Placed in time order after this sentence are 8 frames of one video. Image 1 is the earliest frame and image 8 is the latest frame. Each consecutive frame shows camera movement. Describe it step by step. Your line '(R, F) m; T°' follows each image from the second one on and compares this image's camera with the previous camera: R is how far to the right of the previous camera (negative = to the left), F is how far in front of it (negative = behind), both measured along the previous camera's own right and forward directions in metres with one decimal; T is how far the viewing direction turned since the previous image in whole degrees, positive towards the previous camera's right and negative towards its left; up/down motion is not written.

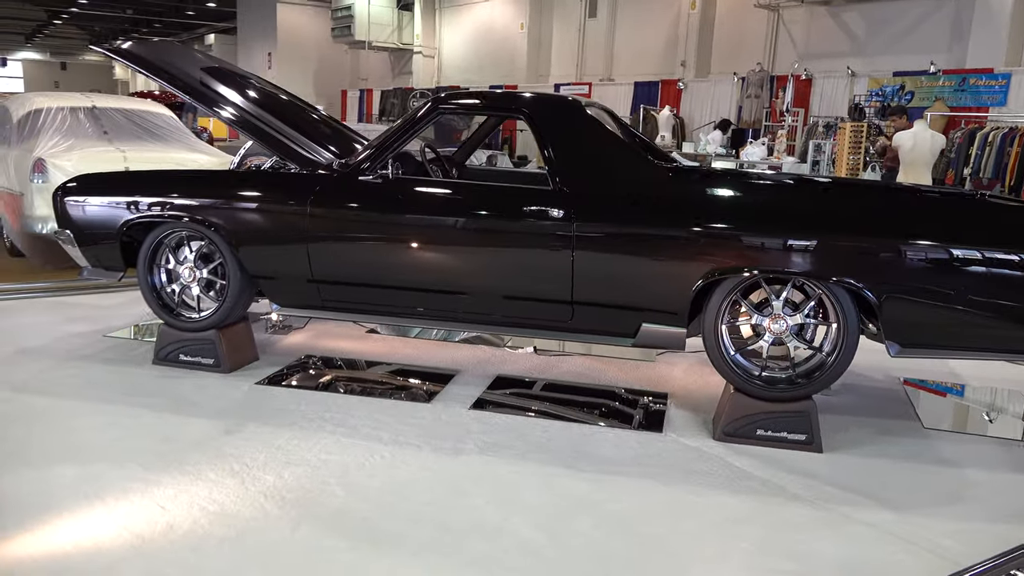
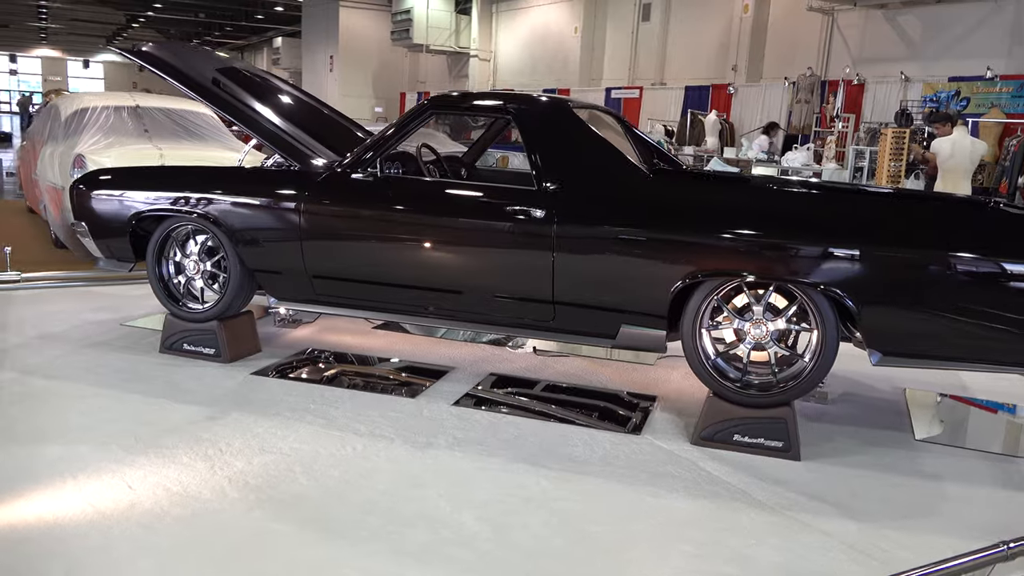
(+0.3, 0.0) m; -4°
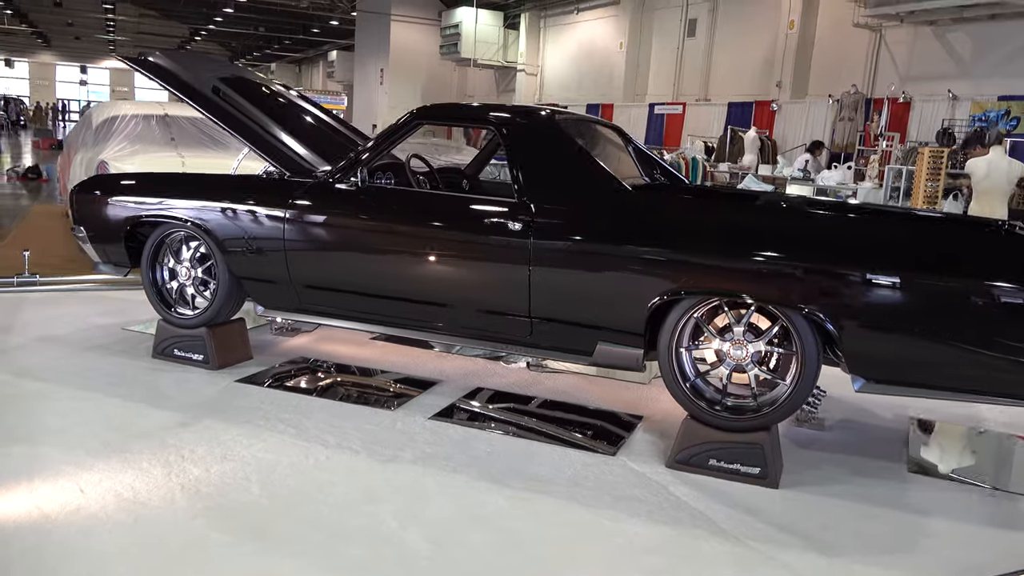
(+0.3, +0.1) m; -3°
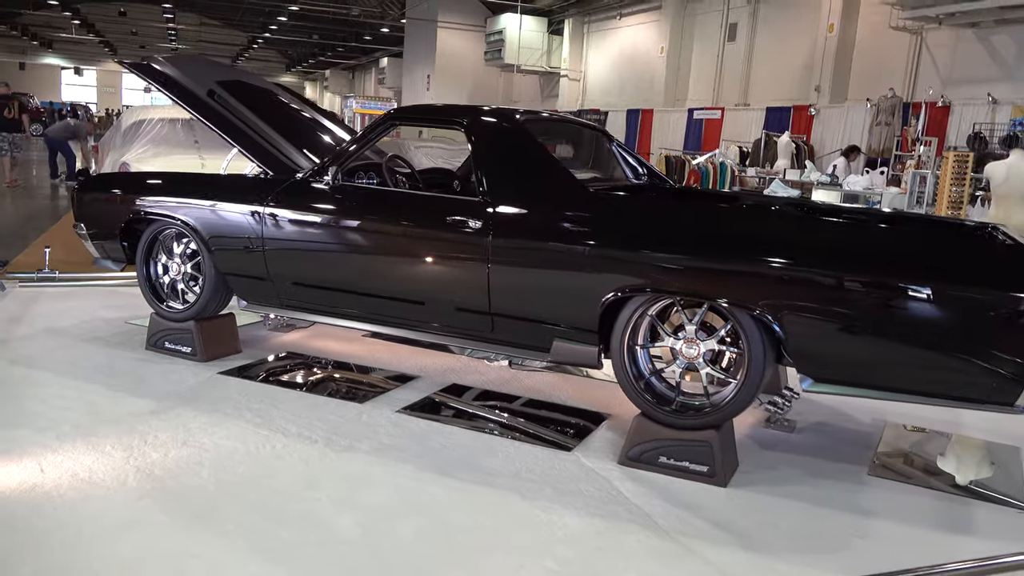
(+0.3, 0.0) m; -4°
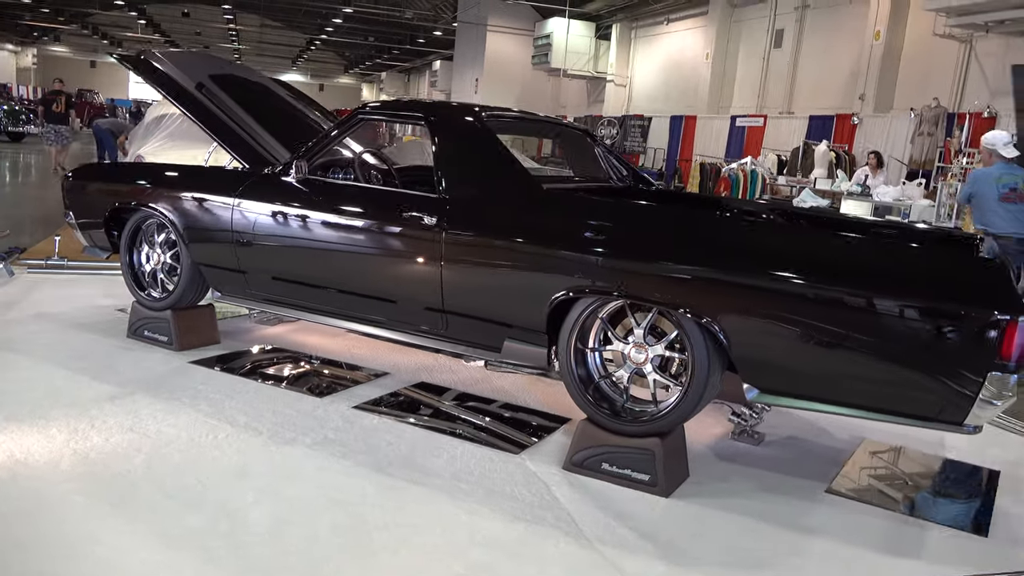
(+0.4, +0.1) m; -4°
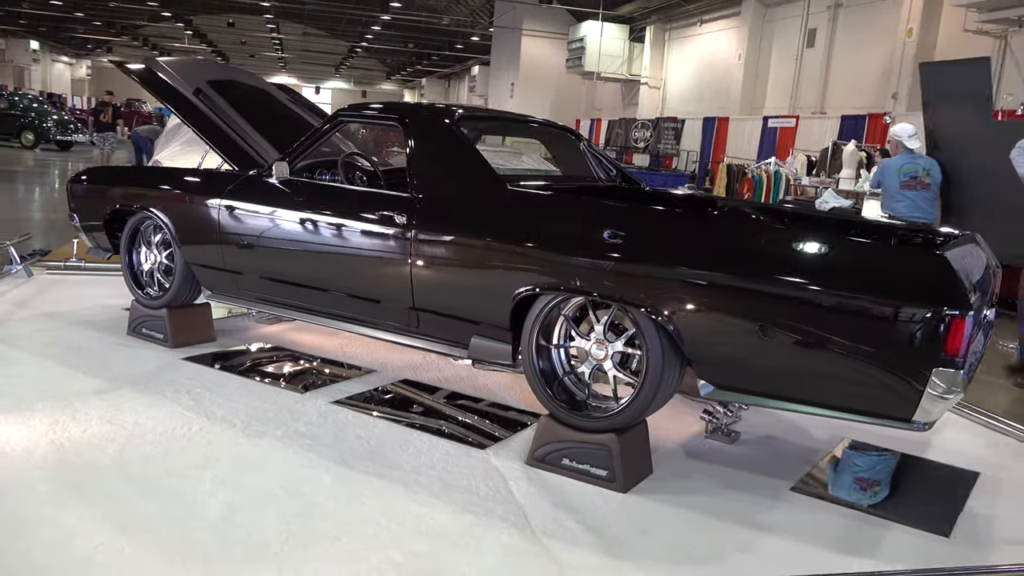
(+0.3, 0.0) m; -3°
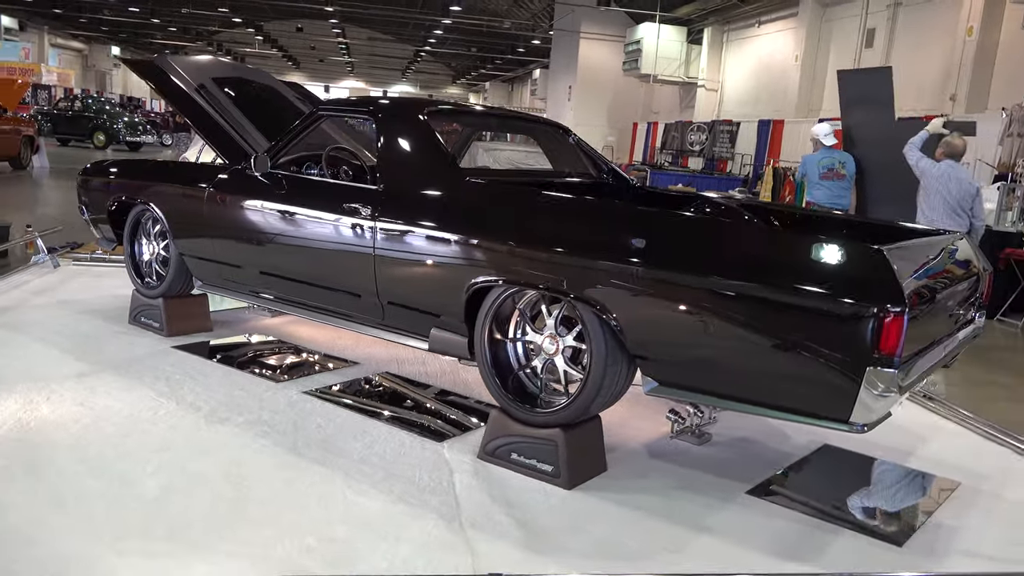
(+0.4, 0.0) m; -4°
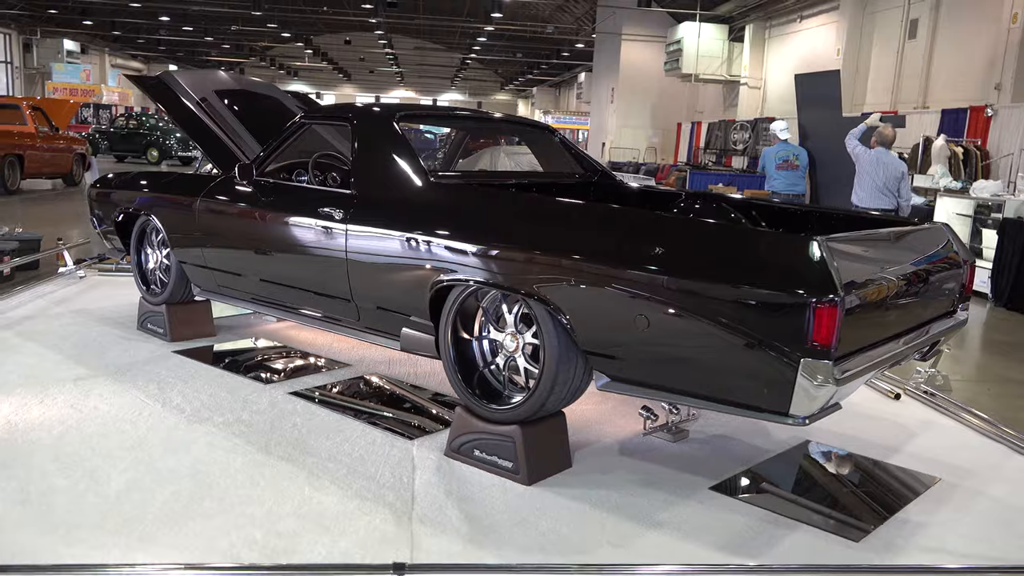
(+0.3, 0.0) m; -4°
